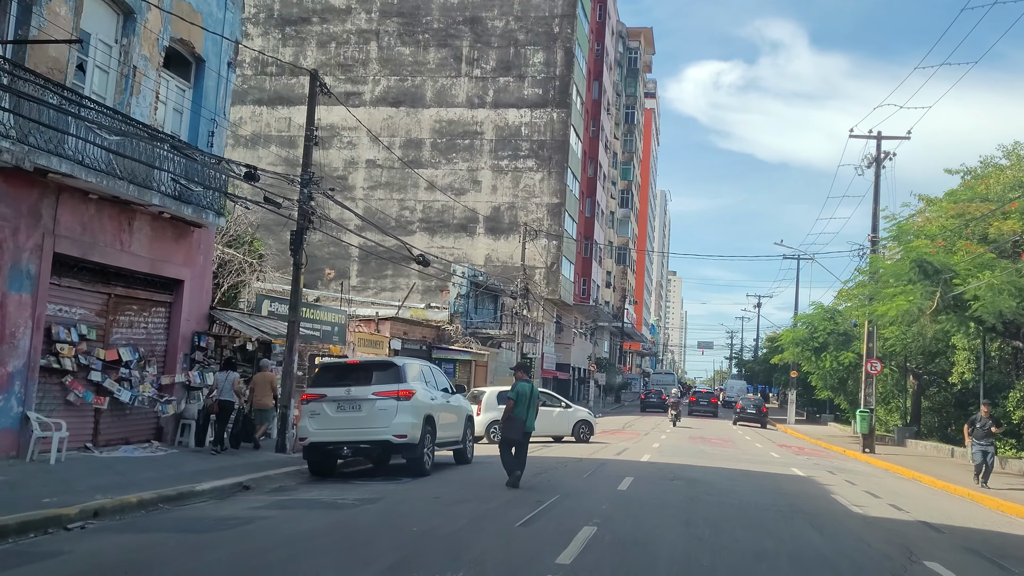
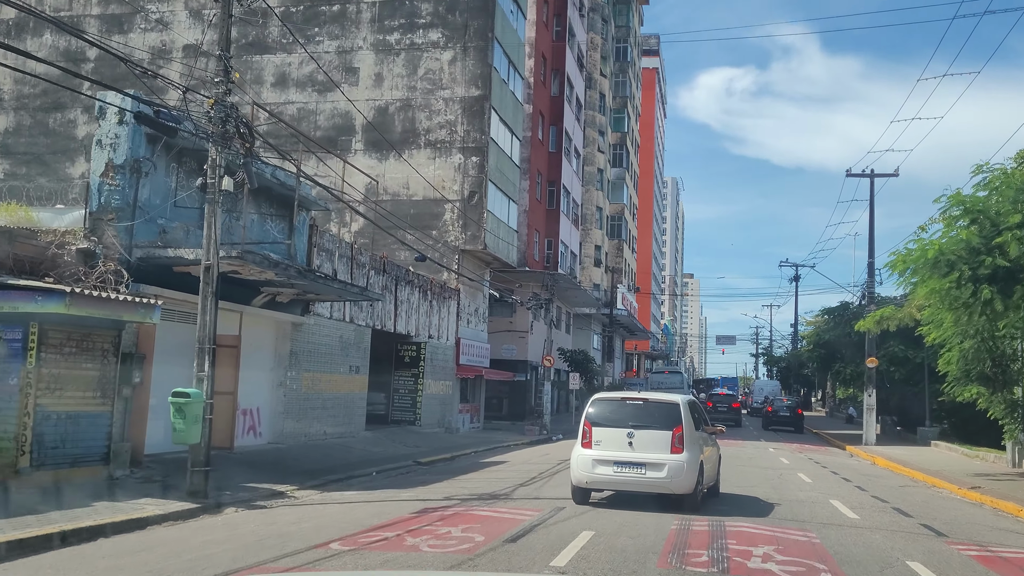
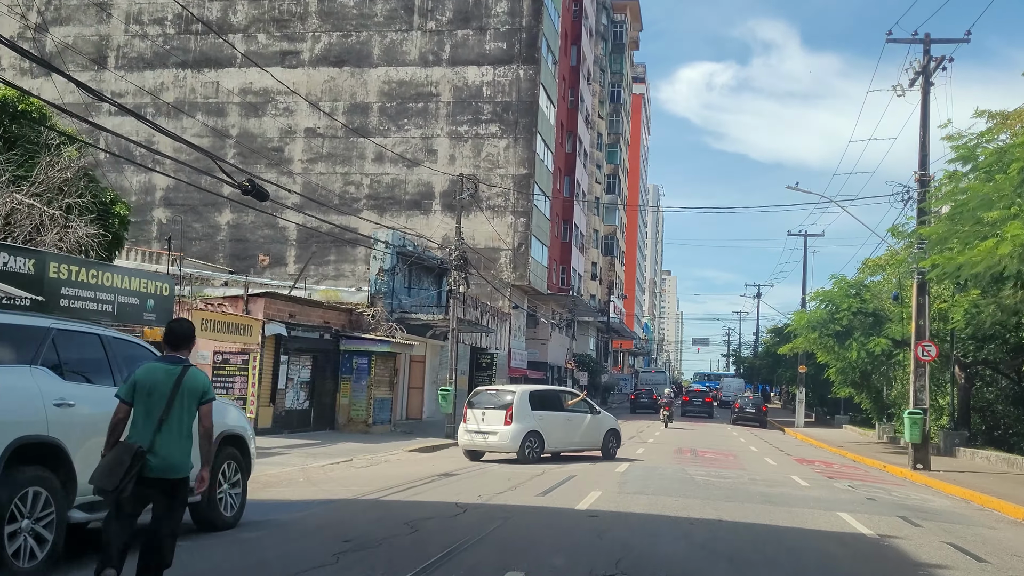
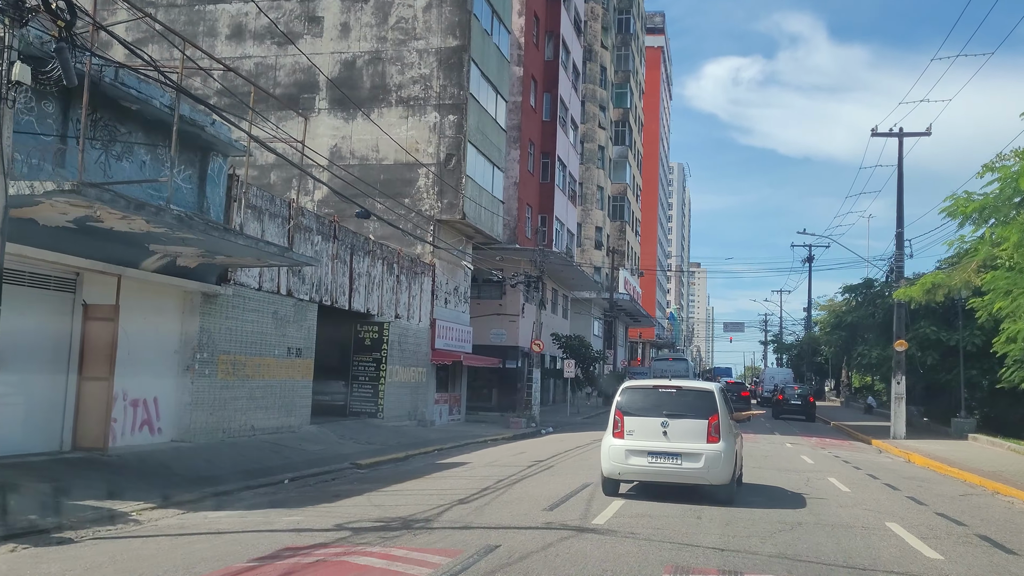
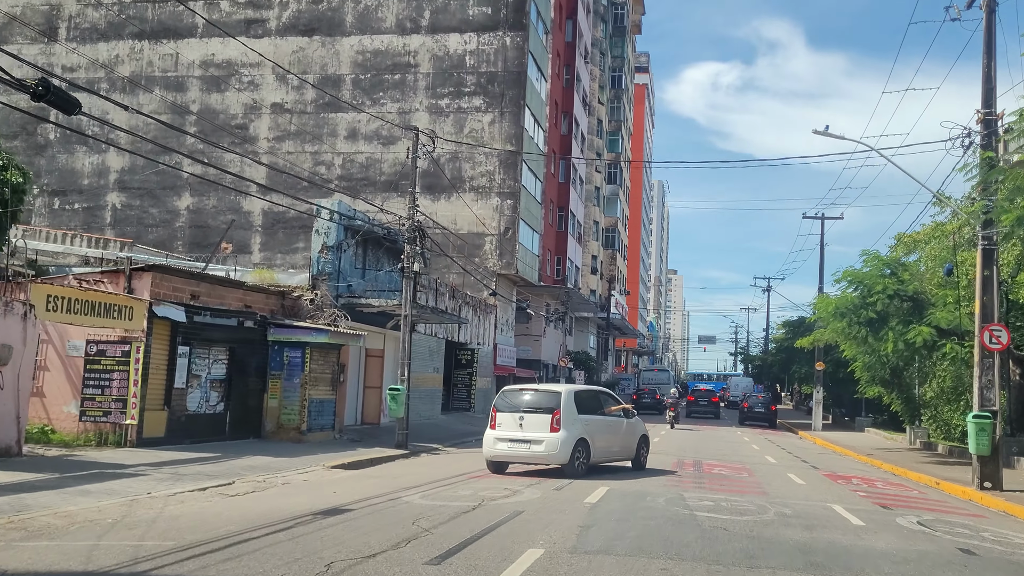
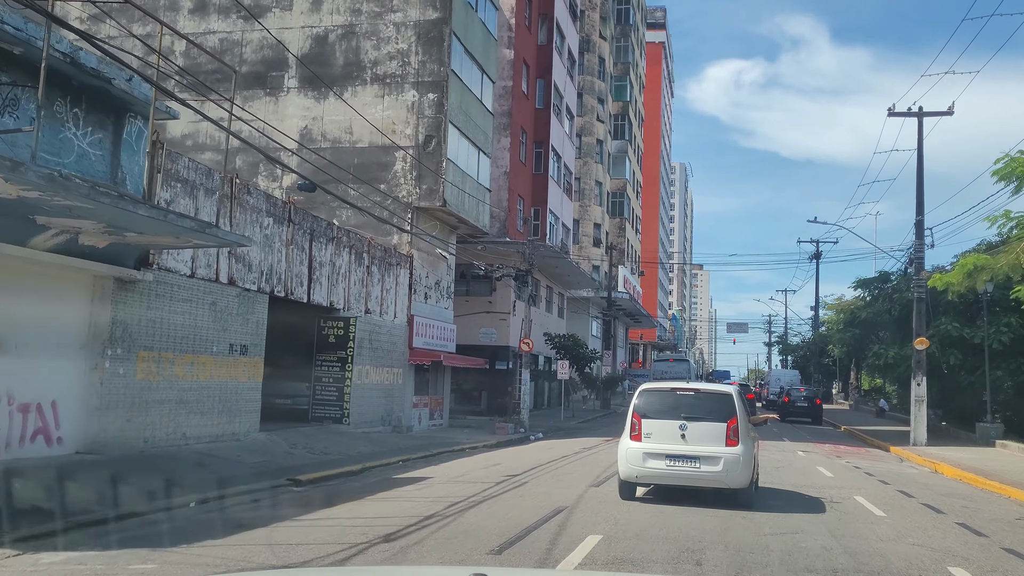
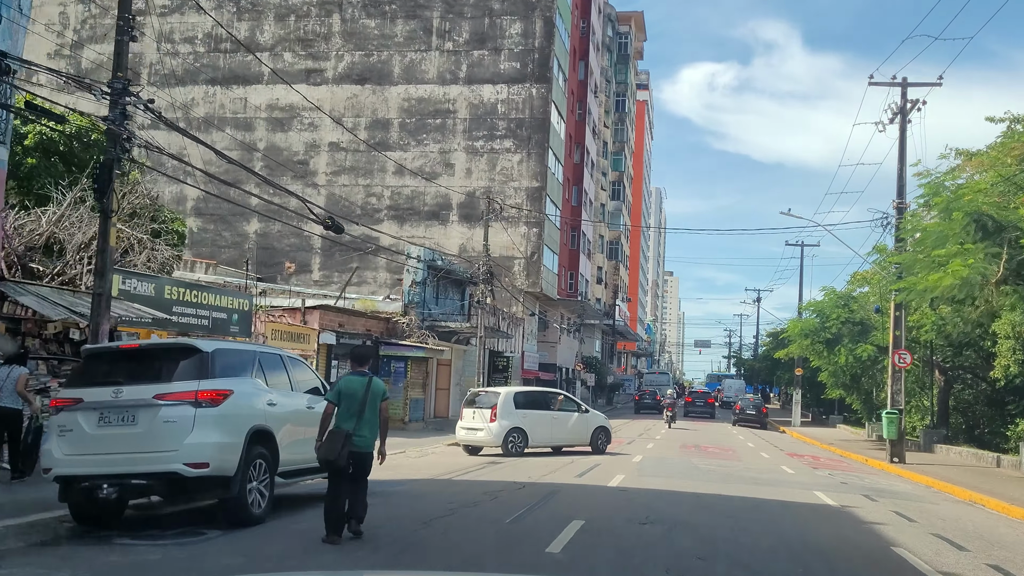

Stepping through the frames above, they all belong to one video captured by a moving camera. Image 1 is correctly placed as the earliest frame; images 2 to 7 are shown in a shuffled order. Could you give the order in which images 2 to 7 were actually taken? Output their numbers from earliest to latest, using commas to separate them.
7, 3, 5, 2, 4, 6
